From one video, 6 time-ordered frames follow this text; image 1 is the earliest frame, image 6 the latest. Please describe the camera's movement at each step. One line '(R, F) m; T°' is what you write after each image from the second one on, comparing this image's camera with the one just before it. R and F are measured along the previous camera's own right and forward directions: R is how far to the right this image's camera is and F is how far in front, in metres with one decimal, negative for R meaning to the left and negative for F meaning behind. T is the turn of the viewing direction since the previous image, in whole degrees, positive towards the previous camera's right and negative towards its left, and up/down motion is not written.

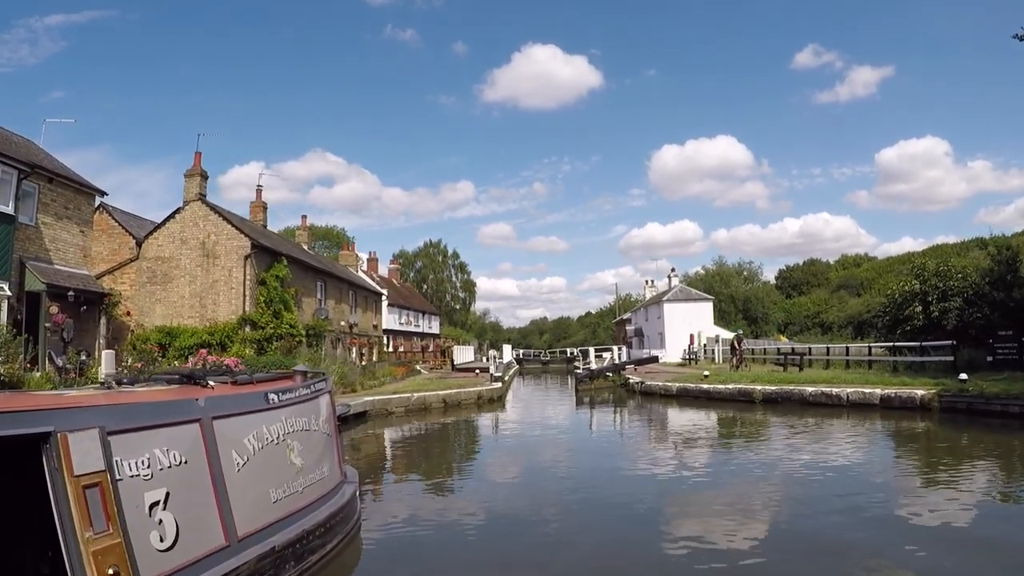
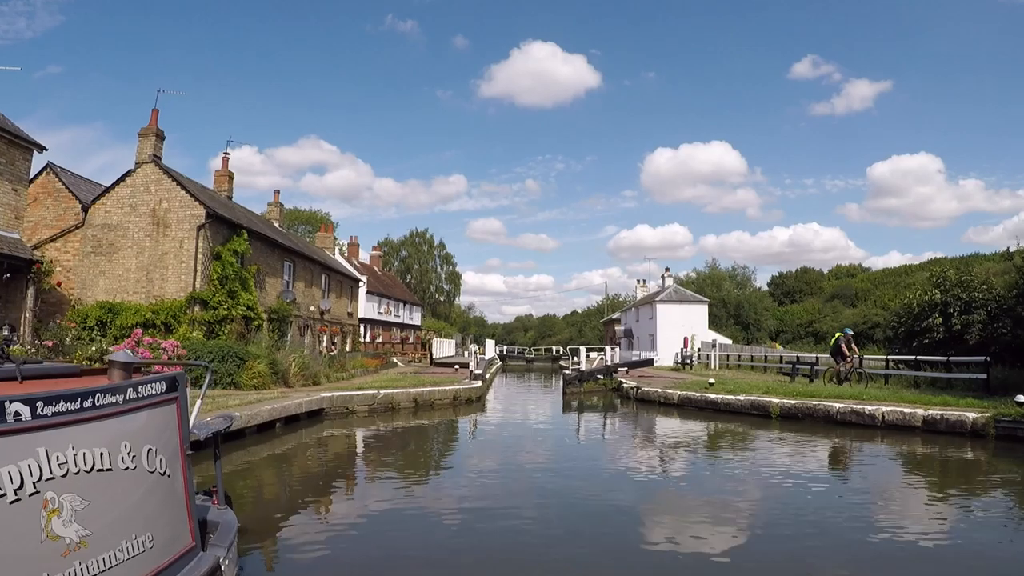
(0.0, +2.5) m; +1°
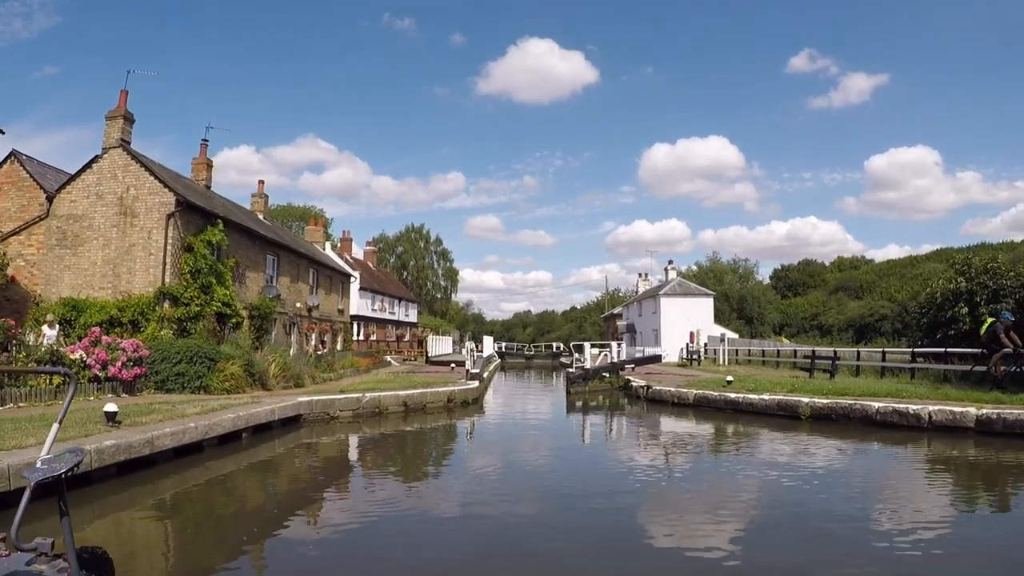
(0.0, +1.7) m; 0°
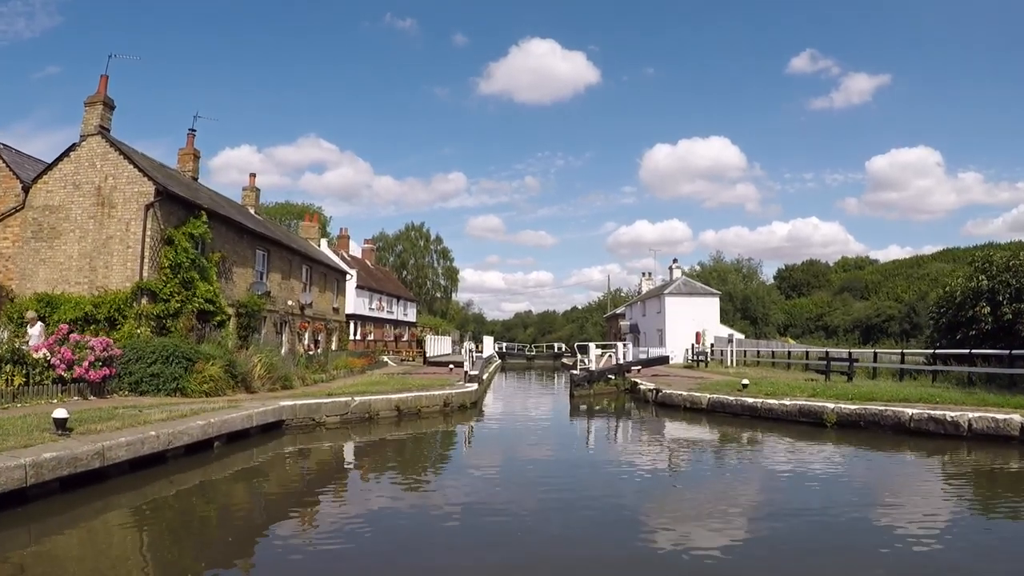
(0.0, +1.1) m; 0°
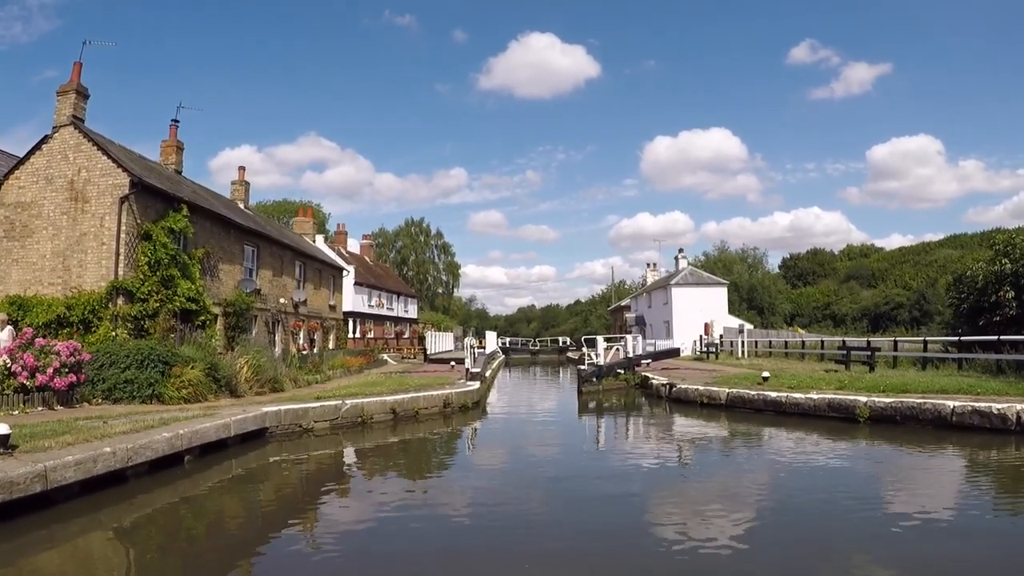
(0.0, +1.1) m; 0°
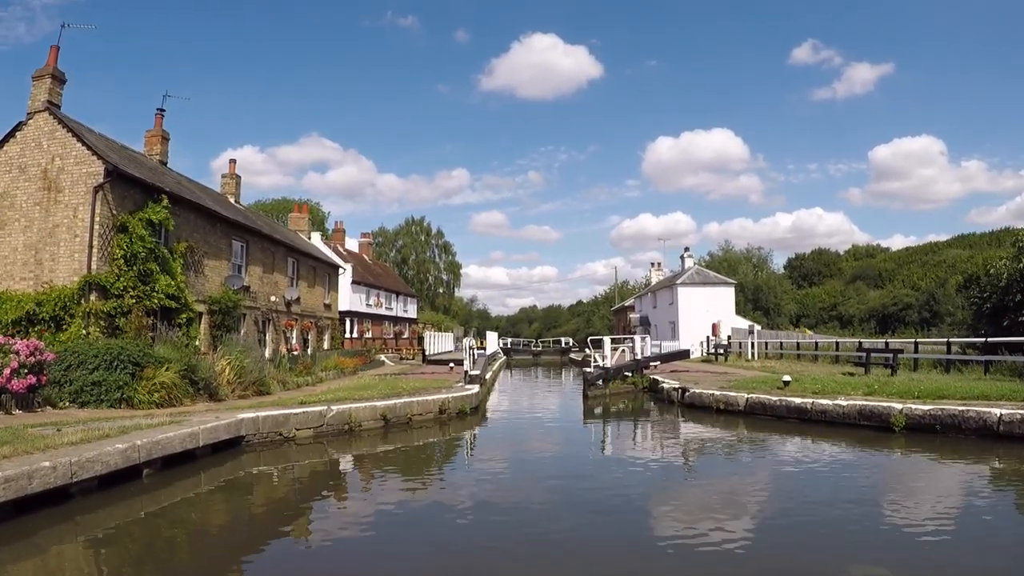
(0.0, +1.1) m; 0°
